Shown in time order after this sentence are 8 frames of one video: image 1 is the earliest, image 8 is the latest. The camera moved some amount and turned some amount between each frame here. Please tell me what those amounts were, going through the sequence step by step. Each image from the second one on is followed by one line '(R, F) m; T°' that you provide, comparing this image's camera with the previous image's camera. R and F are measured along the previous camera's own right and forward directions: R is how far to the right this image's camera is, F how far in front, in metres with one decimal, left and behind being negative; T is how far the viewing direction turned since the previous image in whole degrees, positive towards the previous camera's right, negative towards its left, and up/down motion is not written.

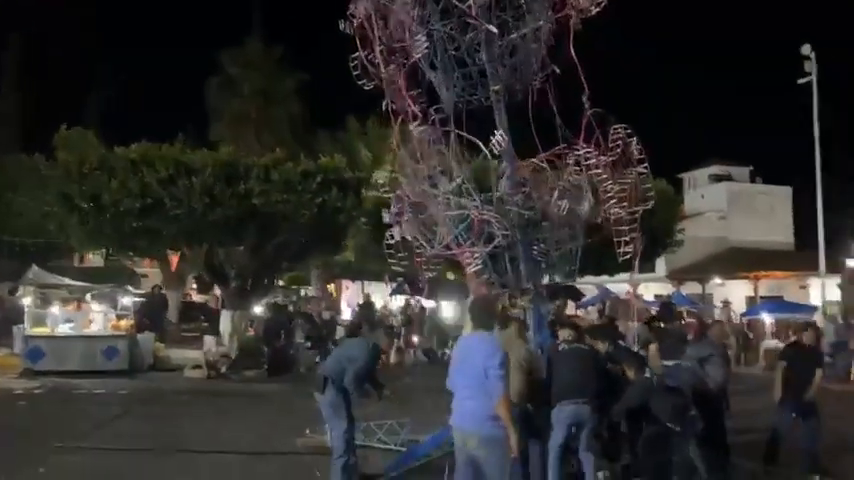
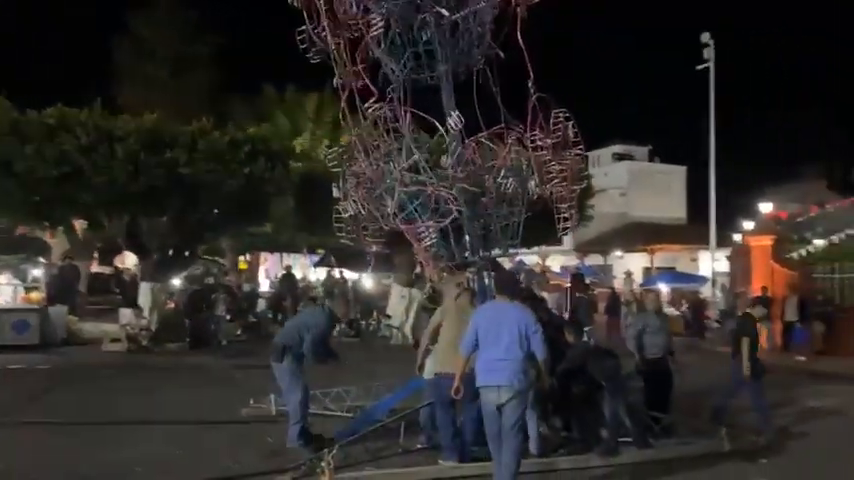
(-0.6, -0.3) m; +8°
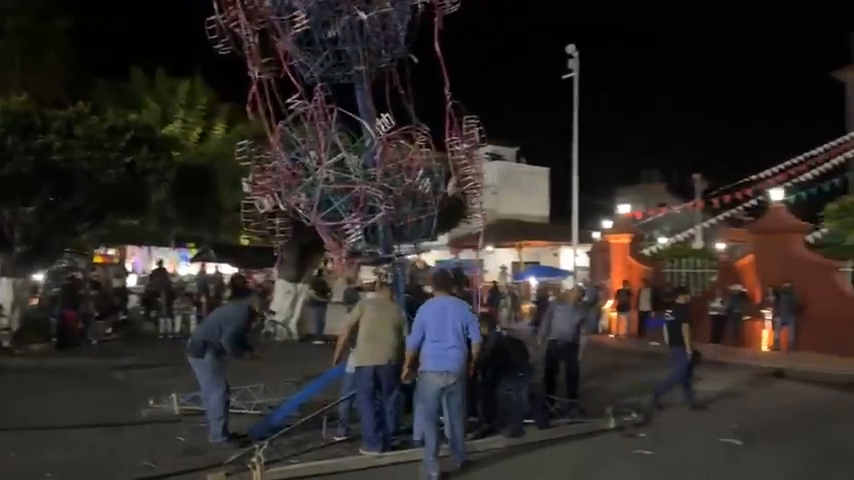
(-0.8, -0.3) m; +12°
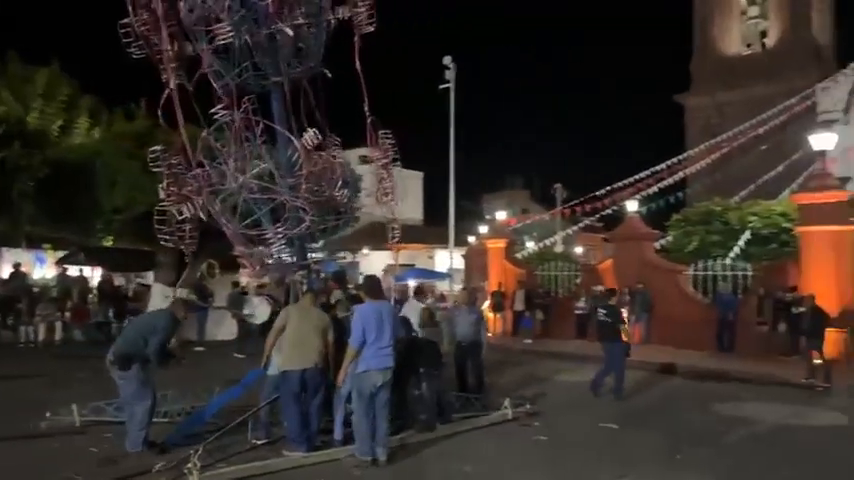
(-0.8, -0.5) m; +12°
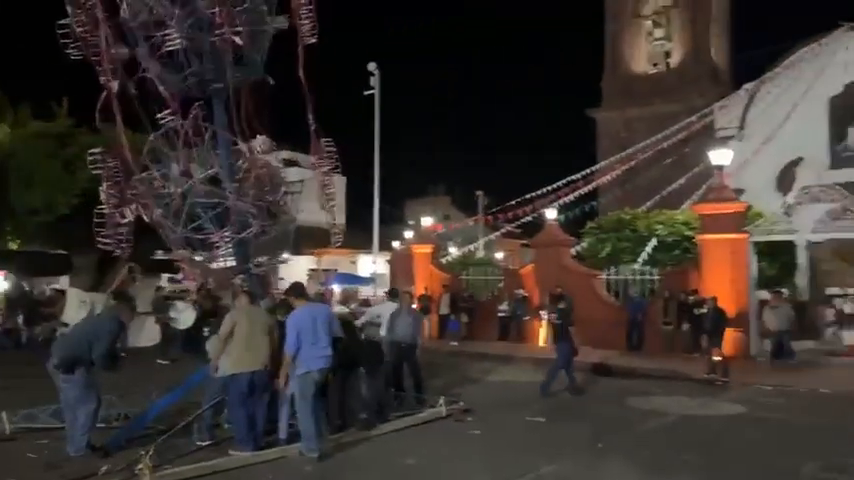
(-0.4, -0.5) m; +7°
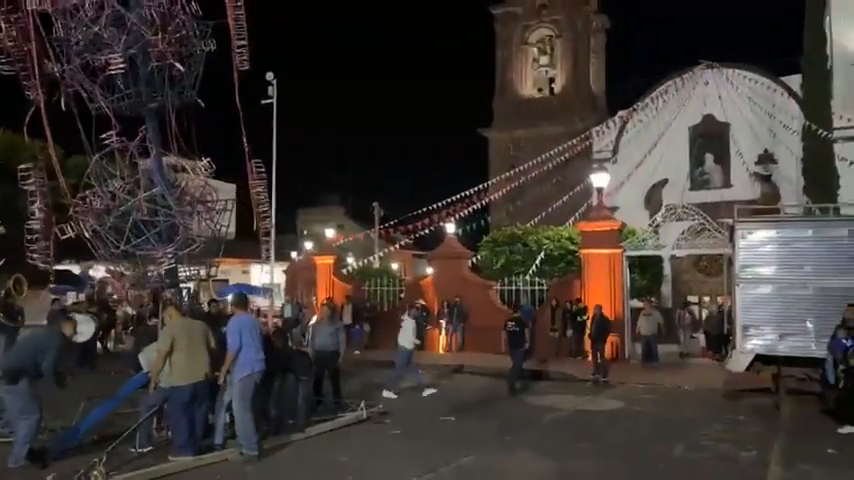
(-0.7, -1.0) m; +10°
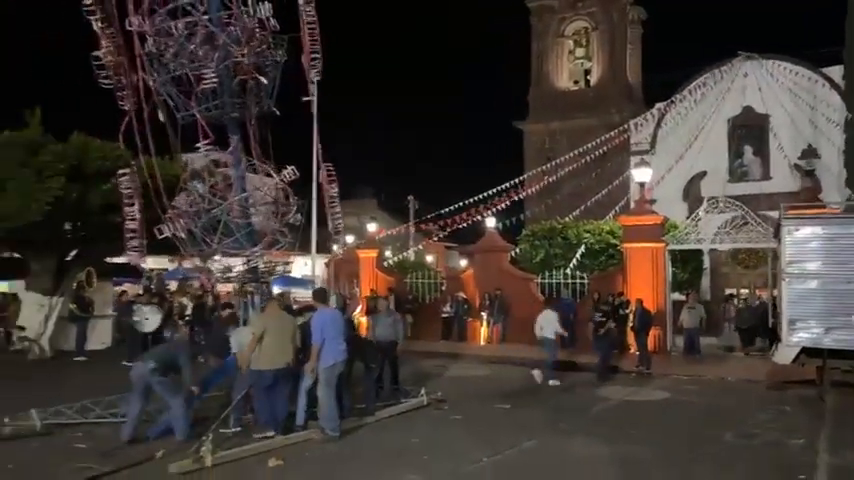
(-0.6, -0.8) m; -3°
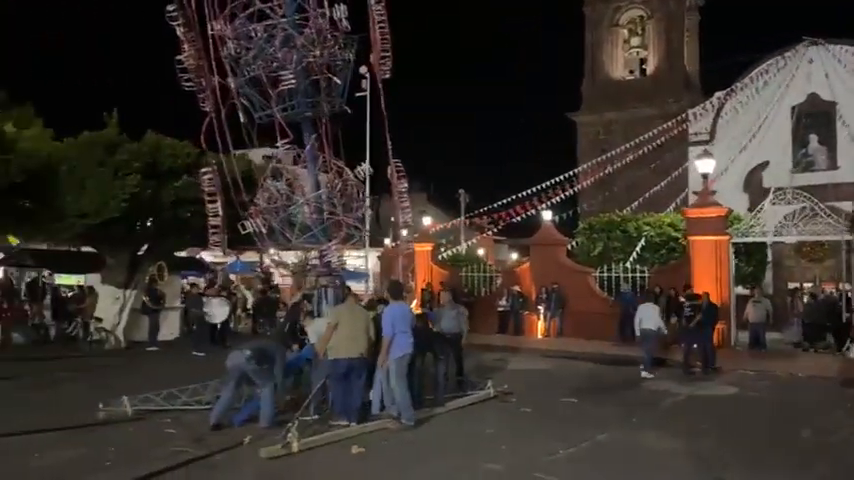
(-0.4, -0.2) m; -4°
